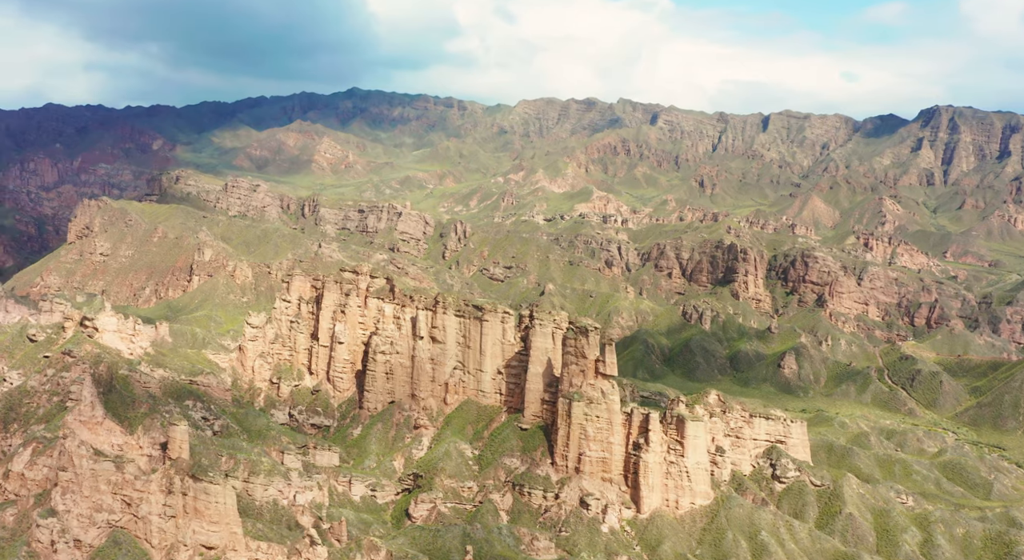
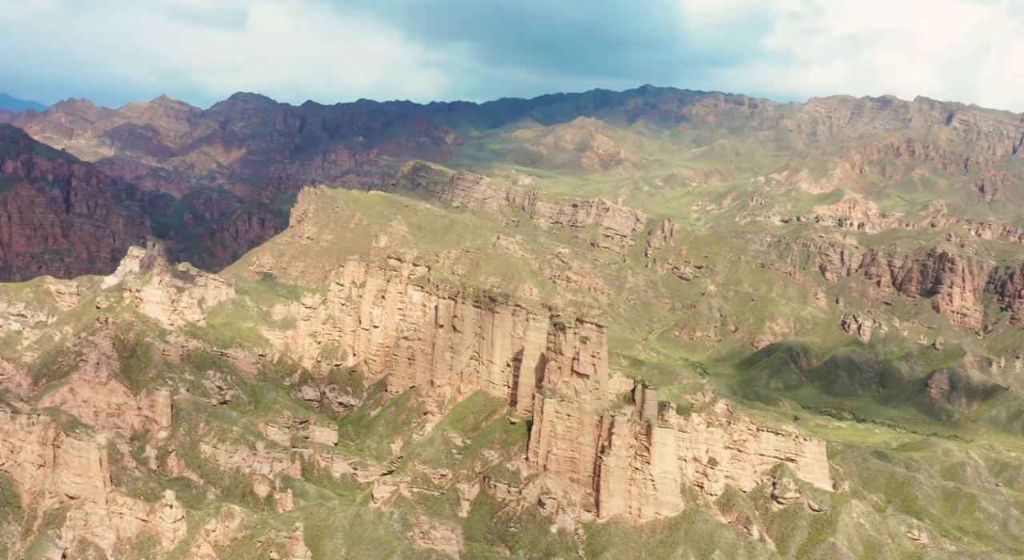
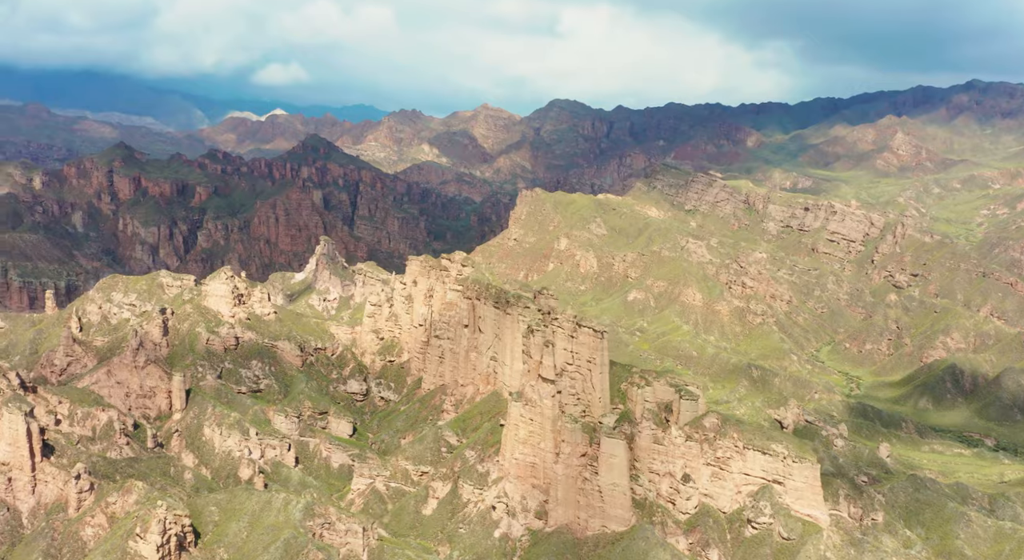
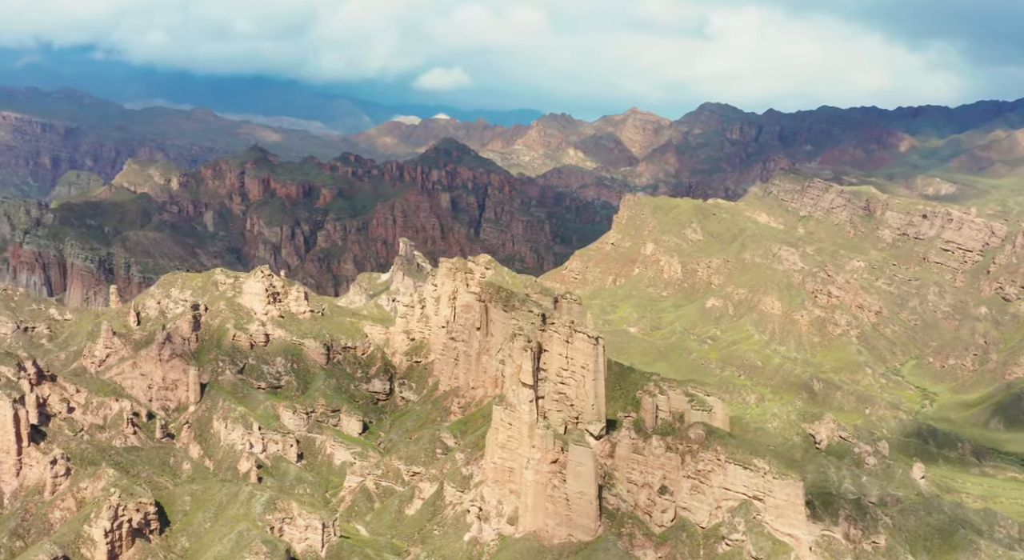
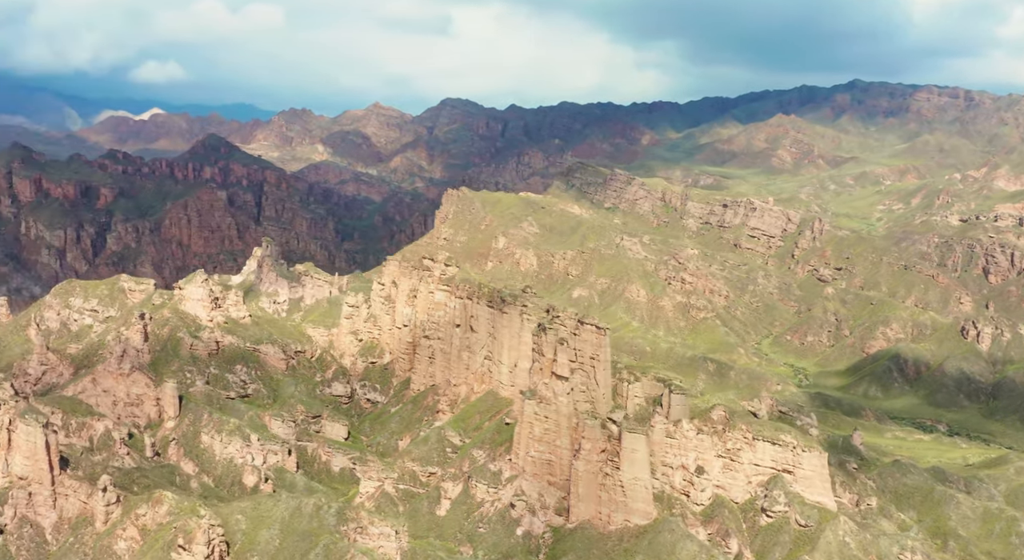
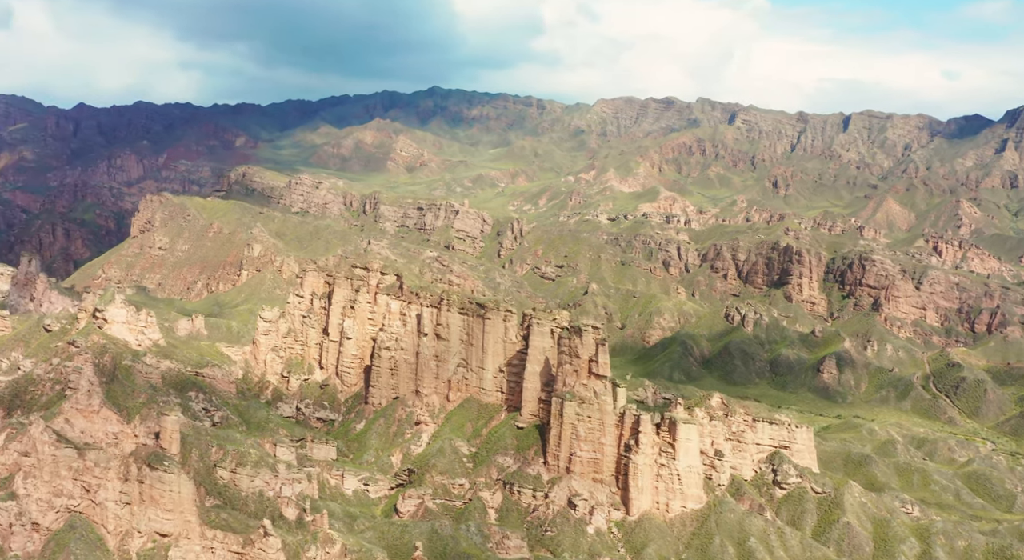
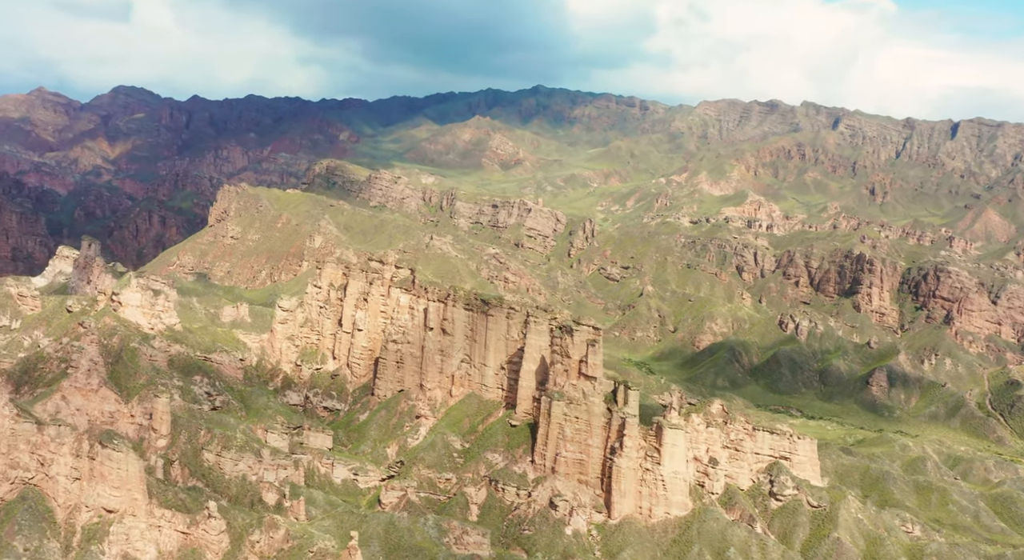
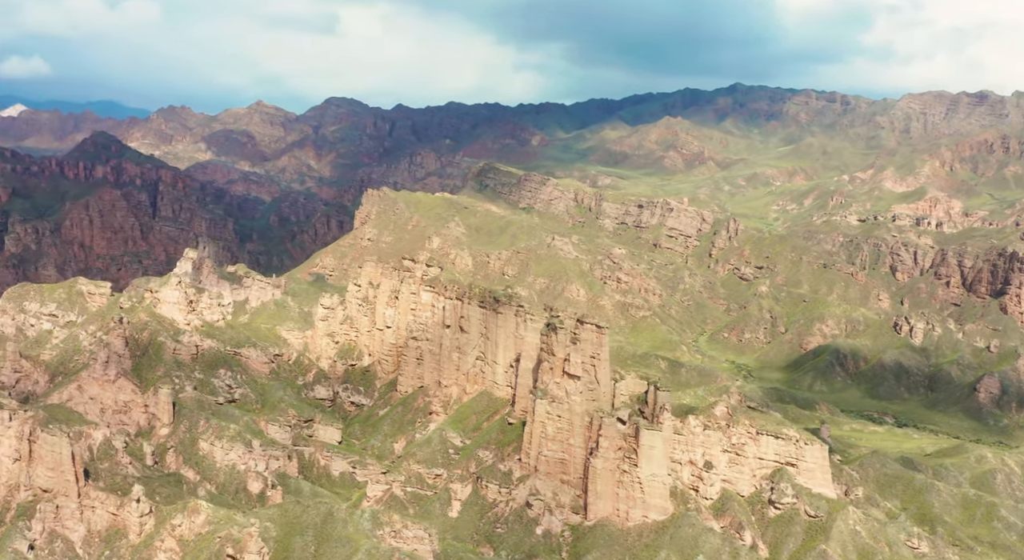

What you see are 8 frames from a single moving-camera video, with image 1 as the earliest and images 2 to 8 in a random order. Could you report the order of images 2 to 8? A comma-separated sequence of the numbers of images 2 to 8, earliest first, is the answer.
6, 7, 2, 8, 5, 3, 4
